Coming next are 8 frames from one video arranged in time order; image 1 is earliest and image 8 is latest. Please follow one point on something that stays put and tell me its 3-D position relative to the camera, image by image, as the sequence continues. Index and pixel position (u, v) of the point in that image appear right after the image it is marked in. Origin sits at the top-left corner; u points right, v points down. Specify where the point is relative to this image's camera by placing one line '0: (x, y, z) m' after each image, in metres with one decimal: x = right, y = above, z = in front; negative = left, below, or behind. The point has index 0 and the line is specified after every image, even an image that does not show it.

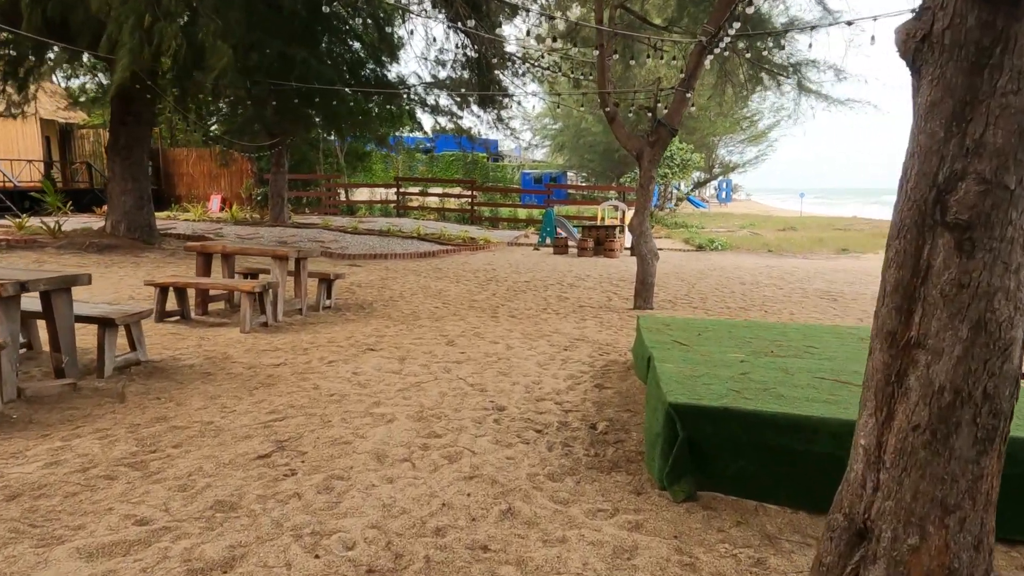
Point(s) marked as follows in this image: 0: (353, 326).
0: (-1.4, -0.3, +5.8) m
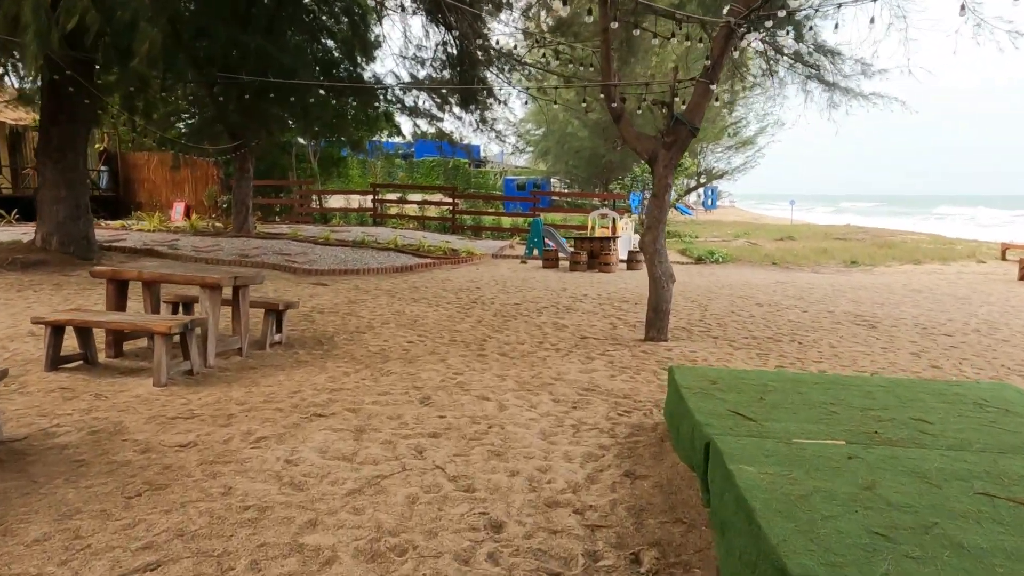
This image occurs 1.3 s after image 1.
0: (-1.4, -0.6, +4.6) m
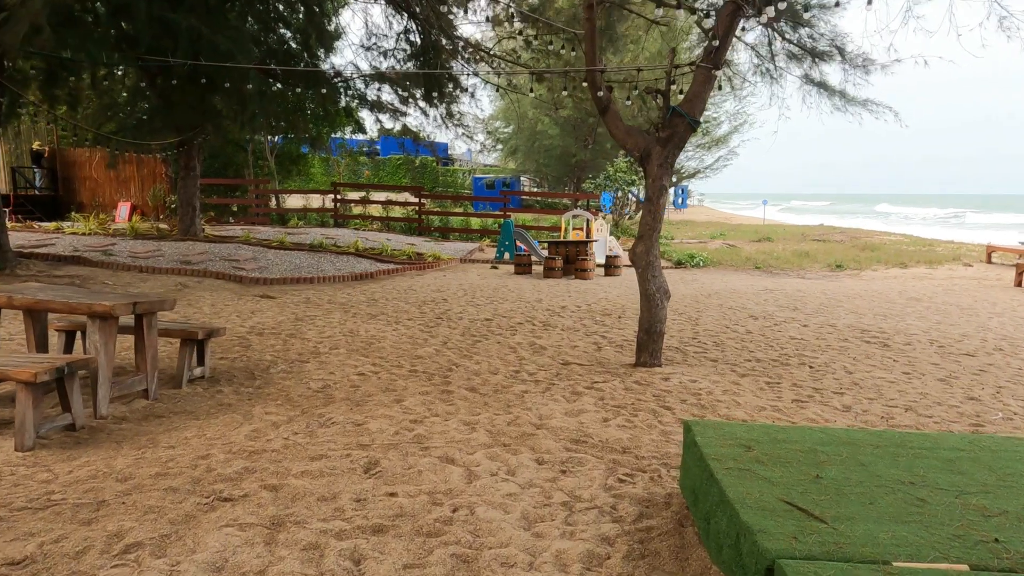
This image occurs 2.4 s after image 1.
0: (-1.6, -0.7, +3.6) m
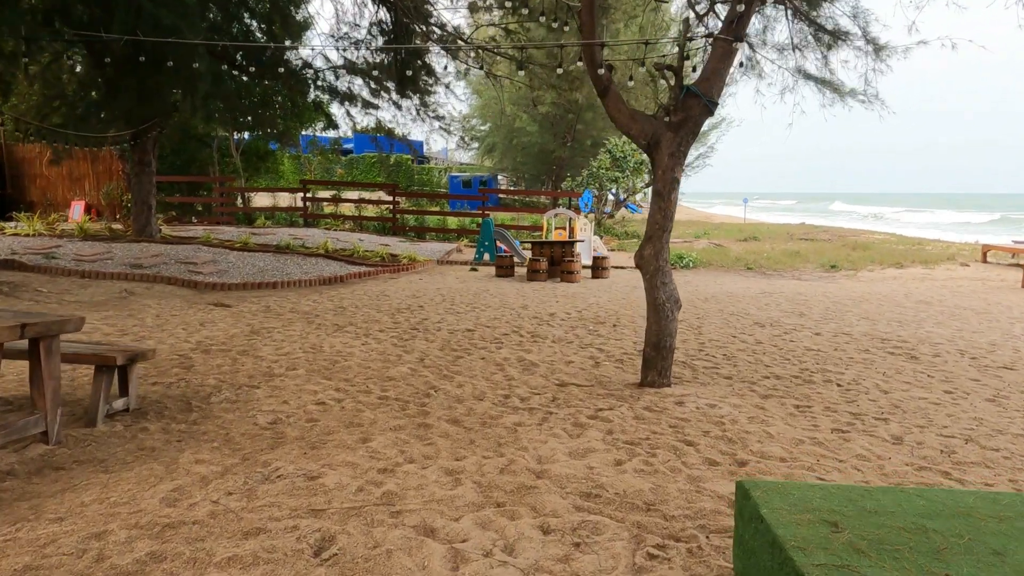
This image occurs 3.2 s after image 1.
0: (-1.6, -0.8, +2.9) m
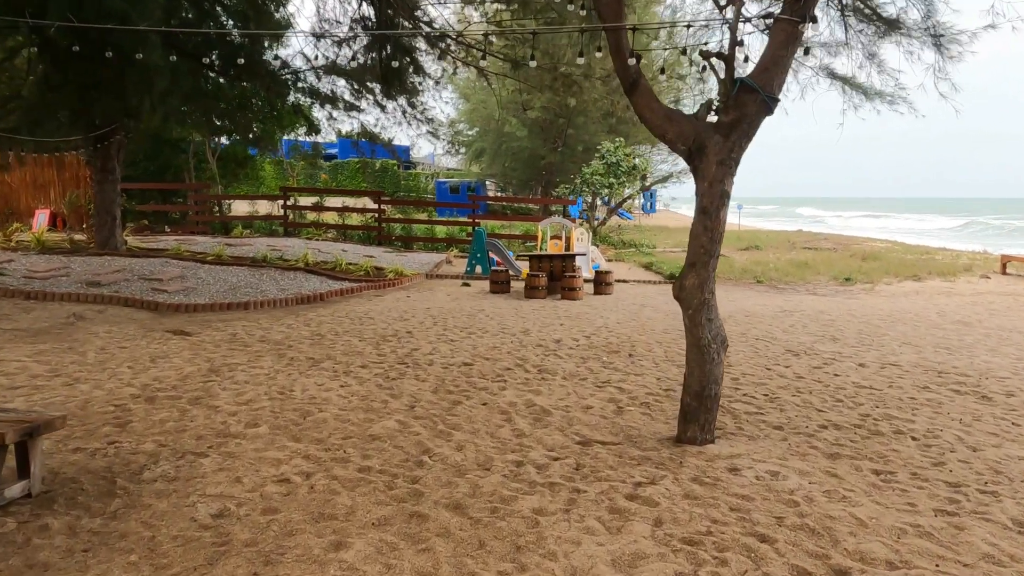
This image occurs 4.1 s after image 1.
0: (-1.5, -1.0, +2.0) m
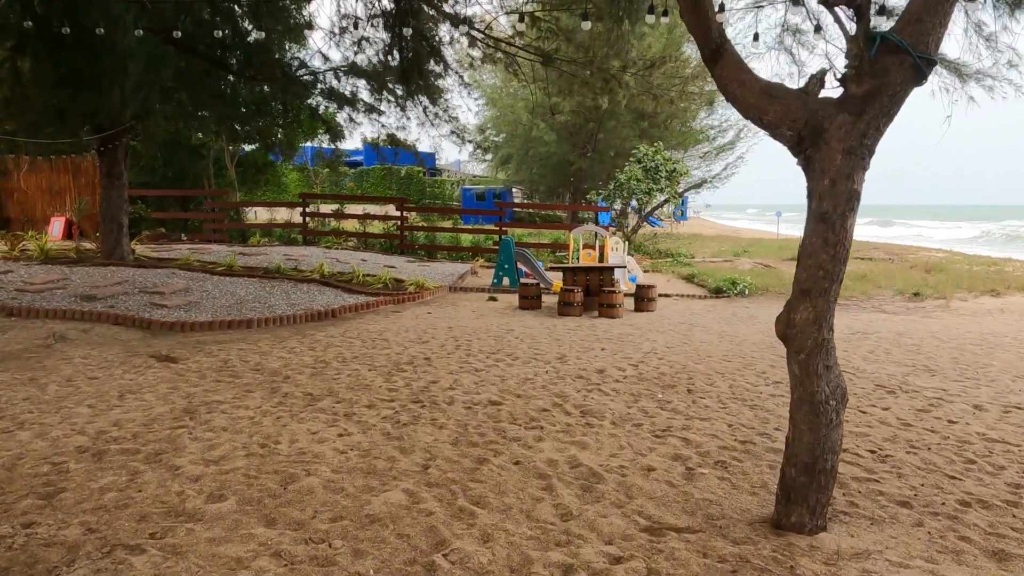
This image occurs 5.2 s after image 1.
0: (-1.4, -1.1, +1.1) m
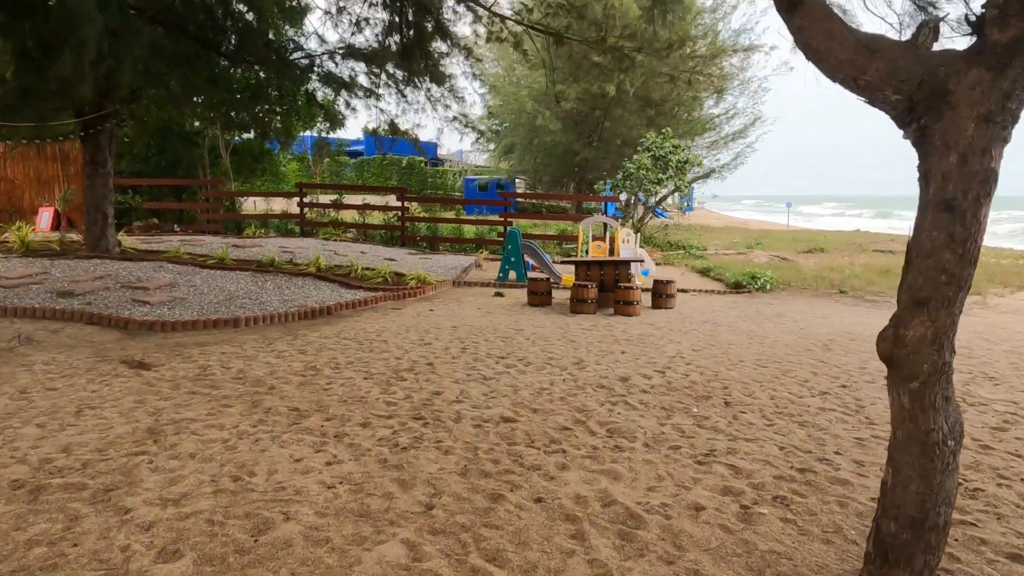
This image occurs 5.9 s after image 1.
0: (-1.3, -1.2, +0.5) m
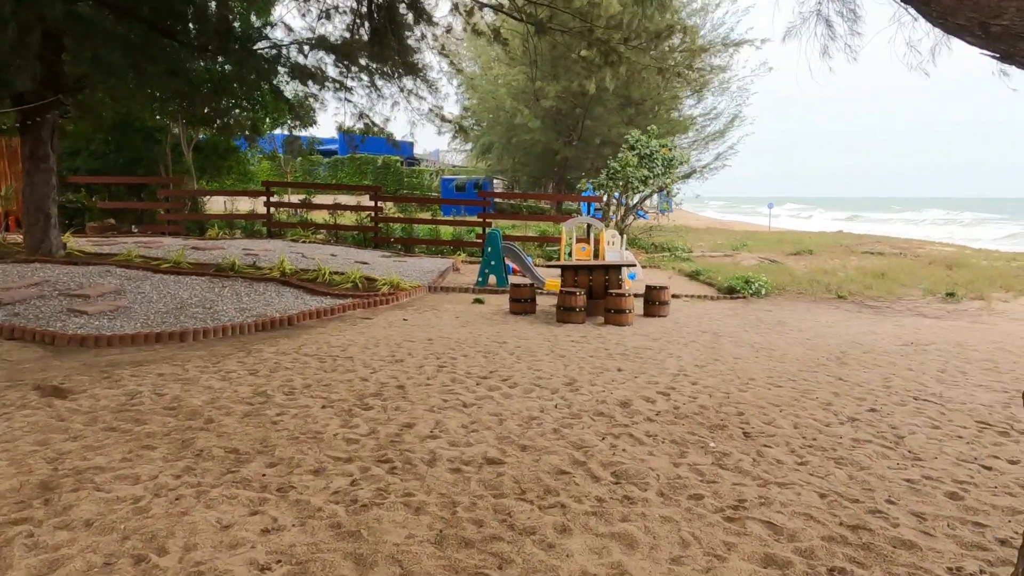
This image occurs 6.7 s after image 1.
0: (-1.3, -1.2, -0.2) m
